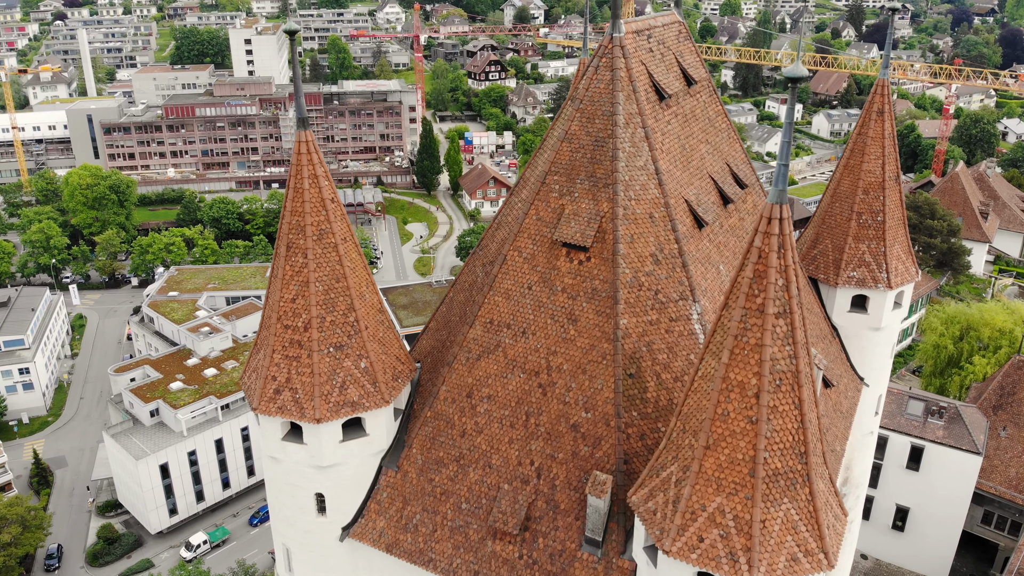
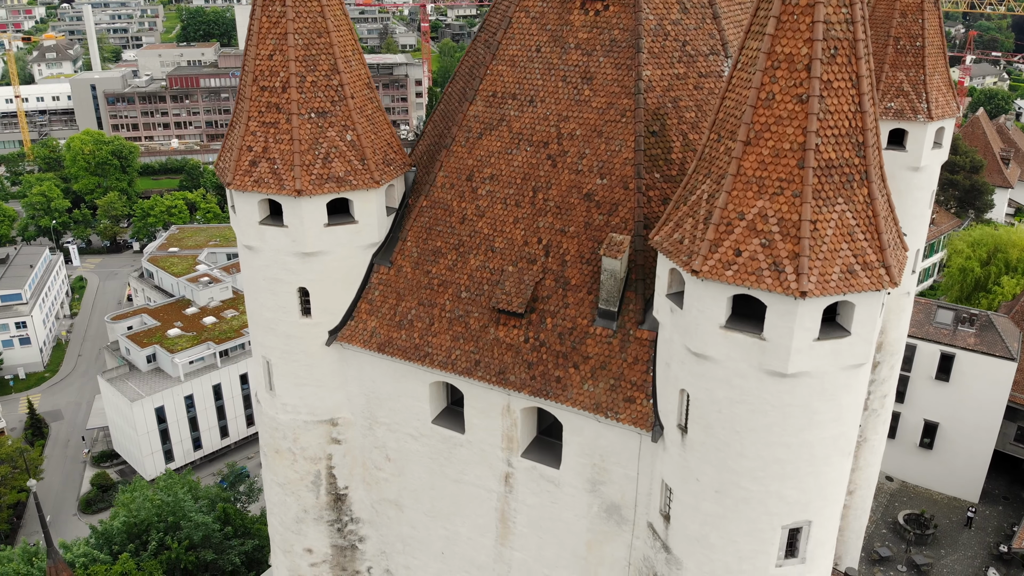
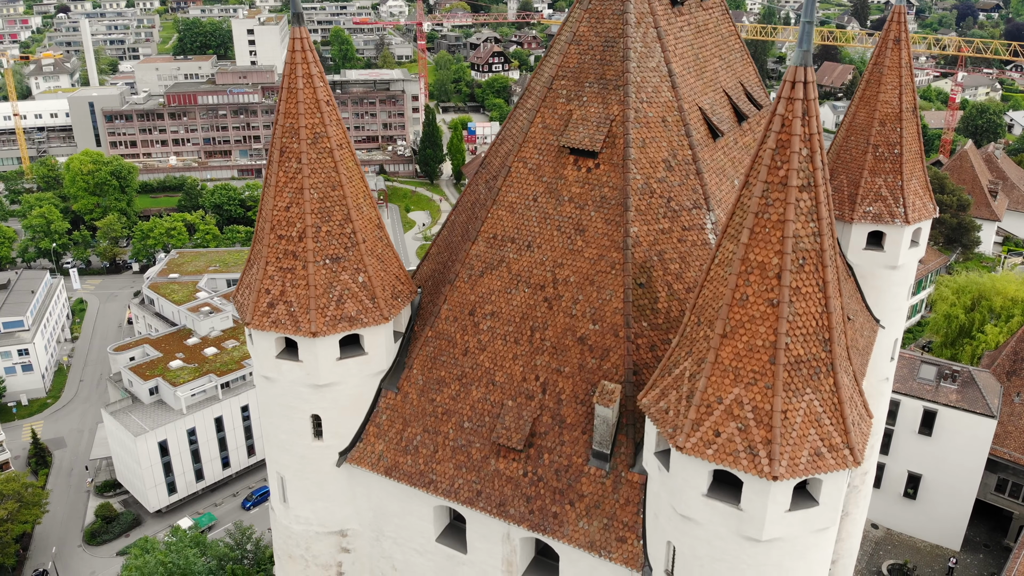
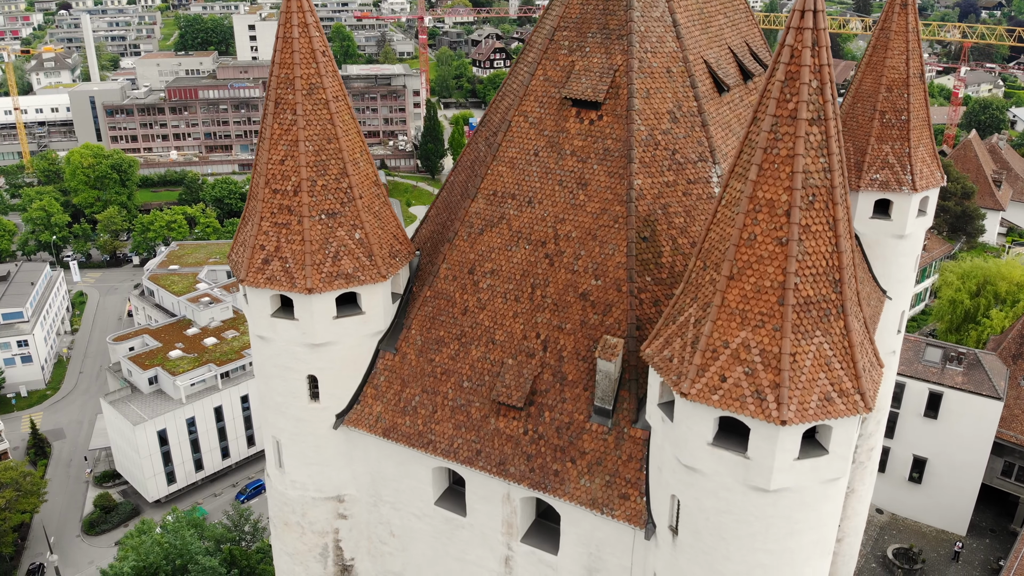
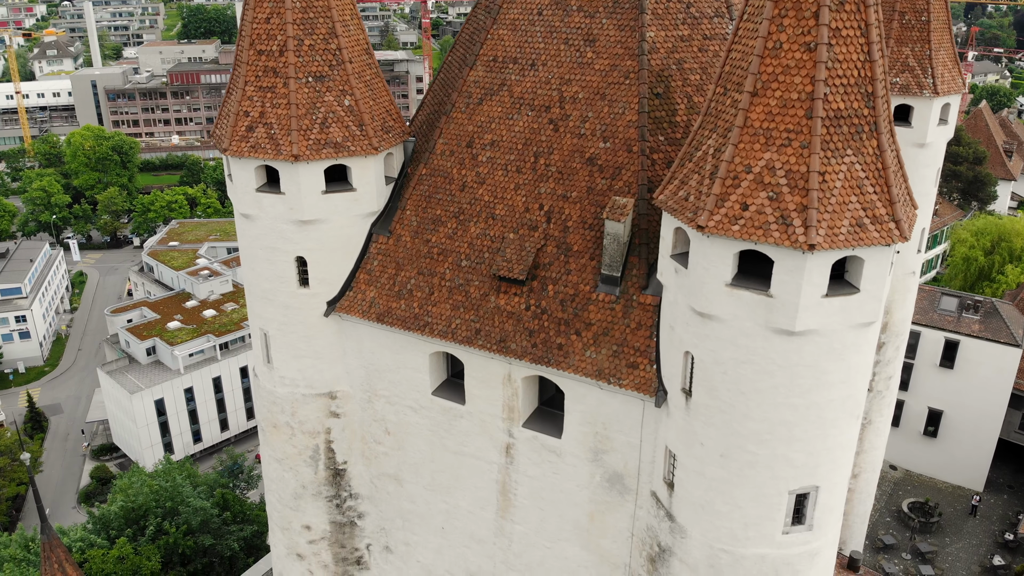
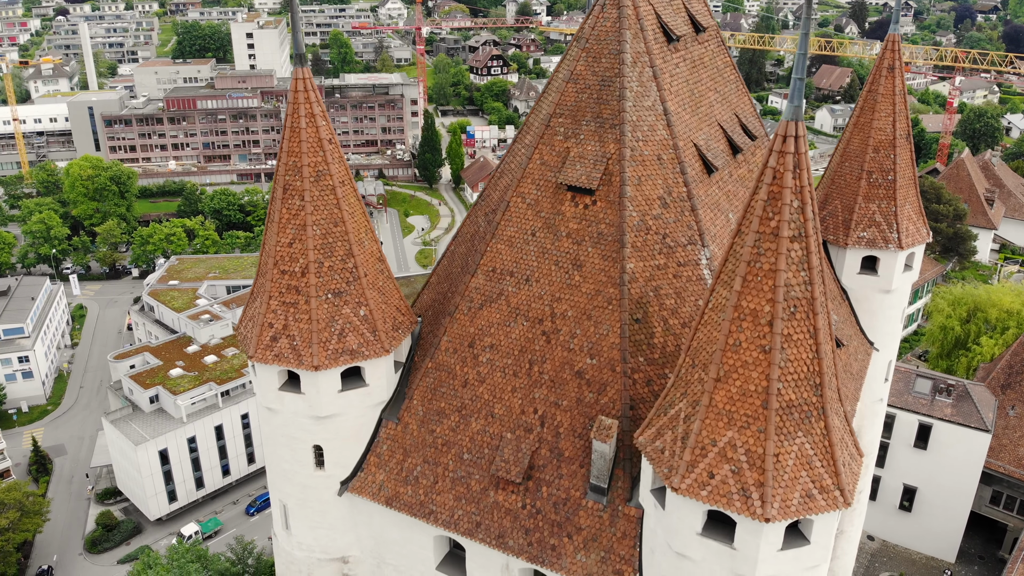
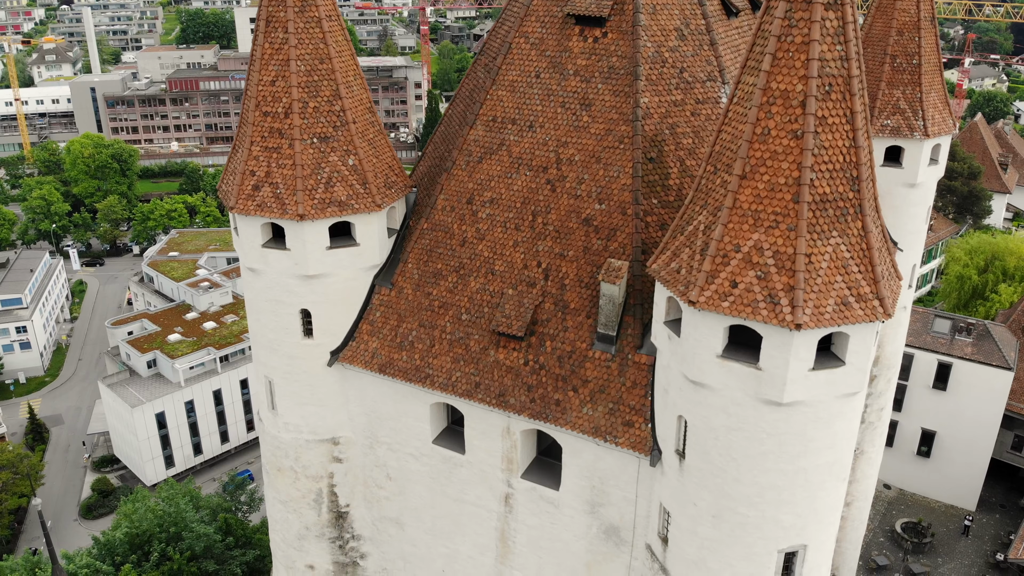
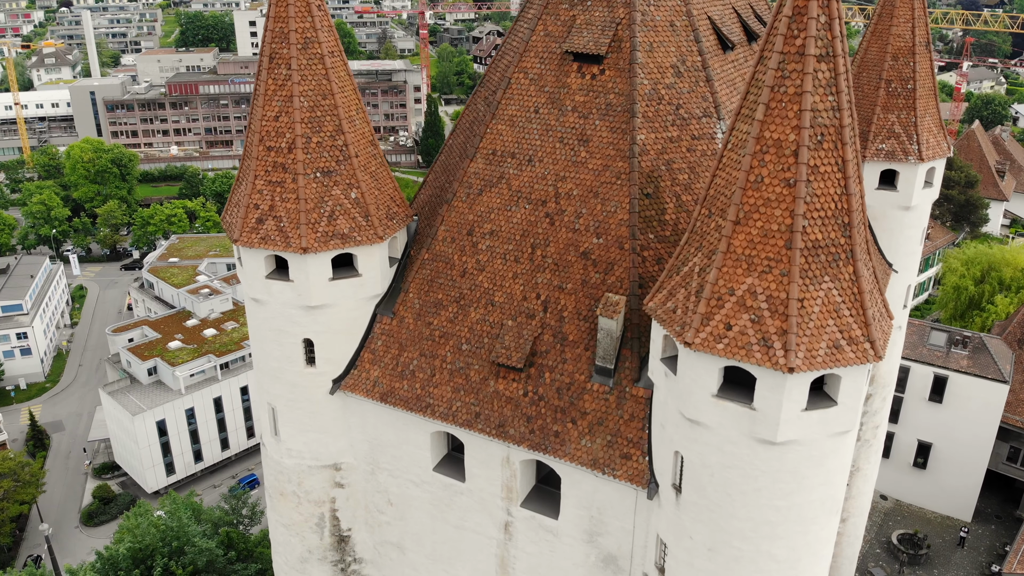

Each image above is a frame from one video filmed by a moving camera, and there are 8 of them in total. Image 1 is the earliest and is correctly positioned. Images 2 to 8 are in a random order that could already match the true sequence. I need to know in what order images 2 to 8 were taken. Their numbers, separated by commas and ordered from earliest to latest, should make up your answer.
6, 3, 4, 8, 7, 2, 5
